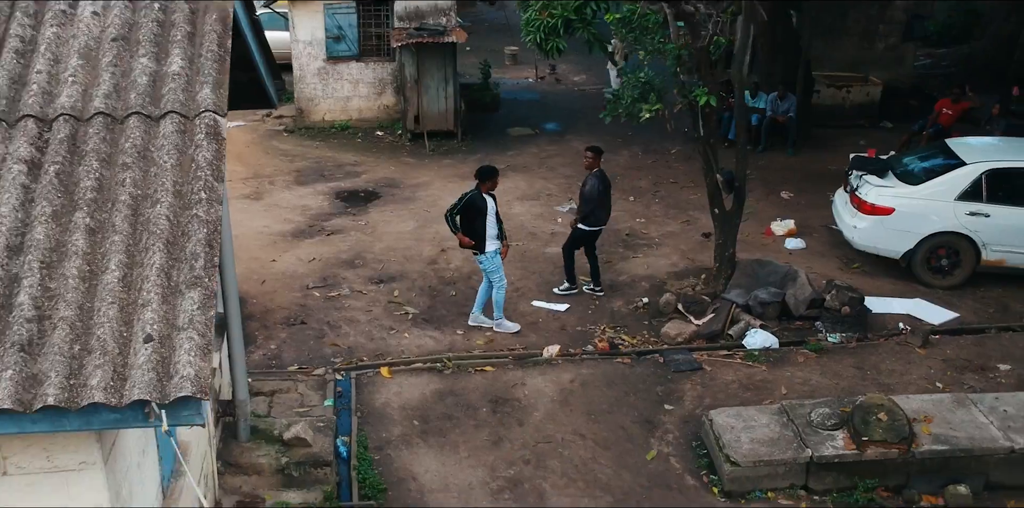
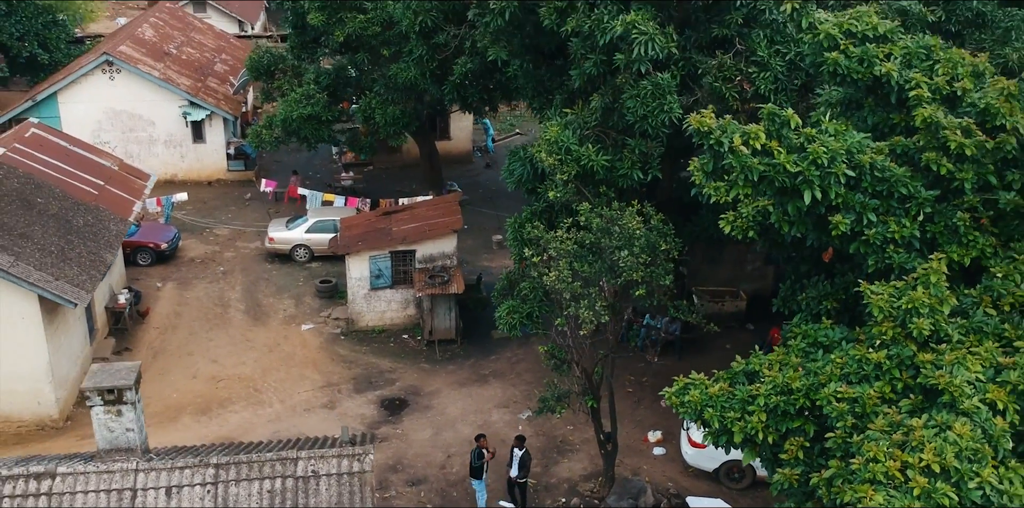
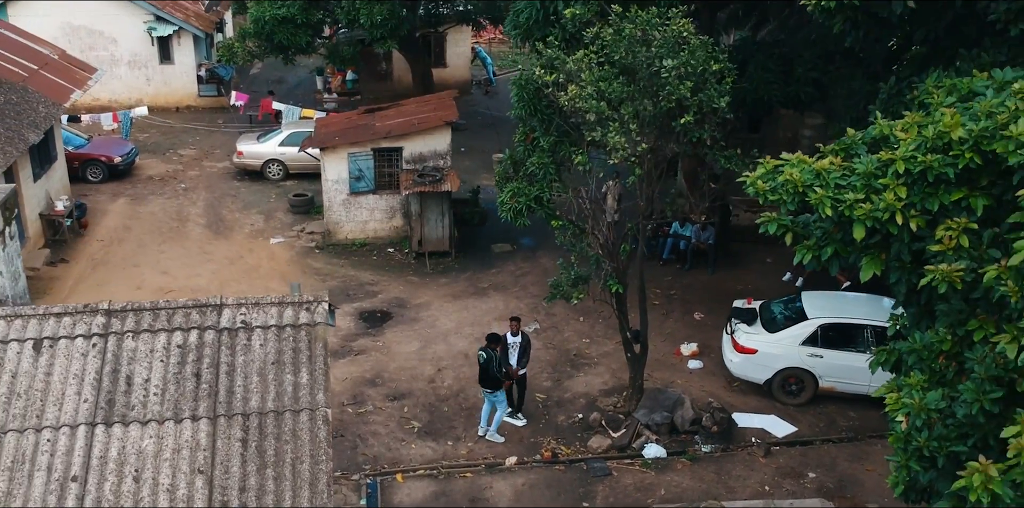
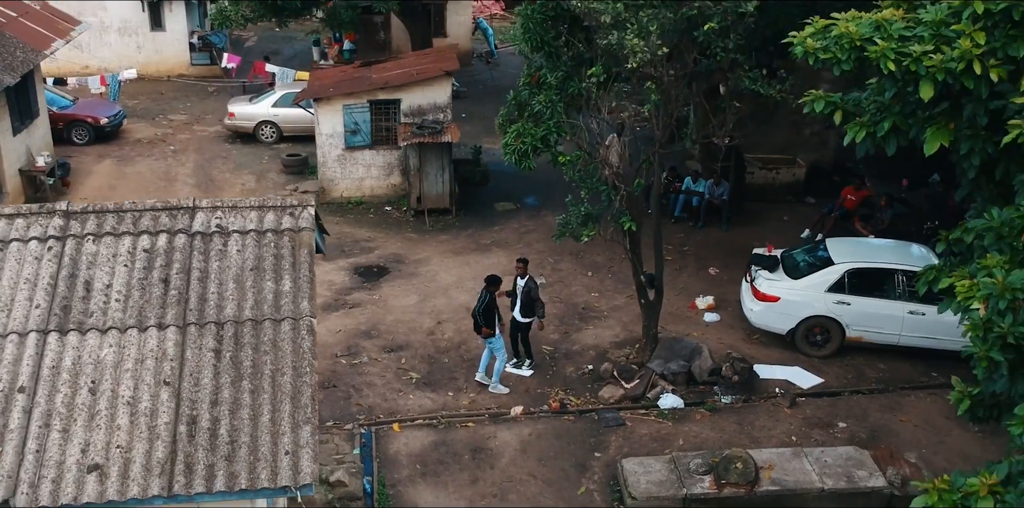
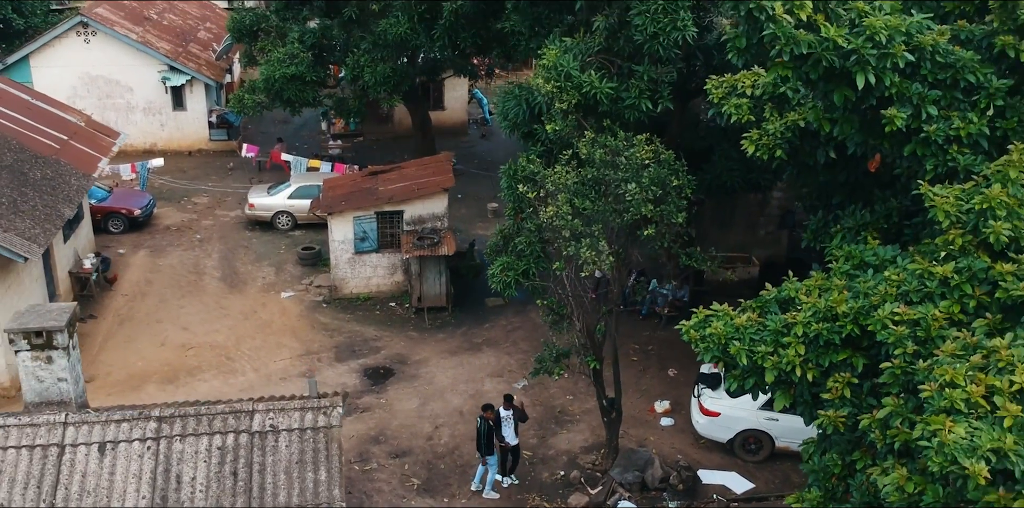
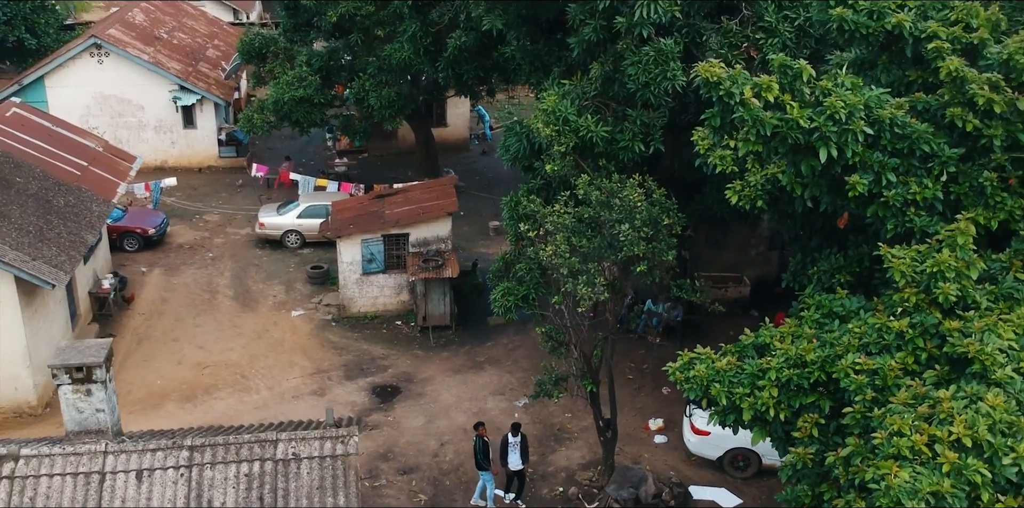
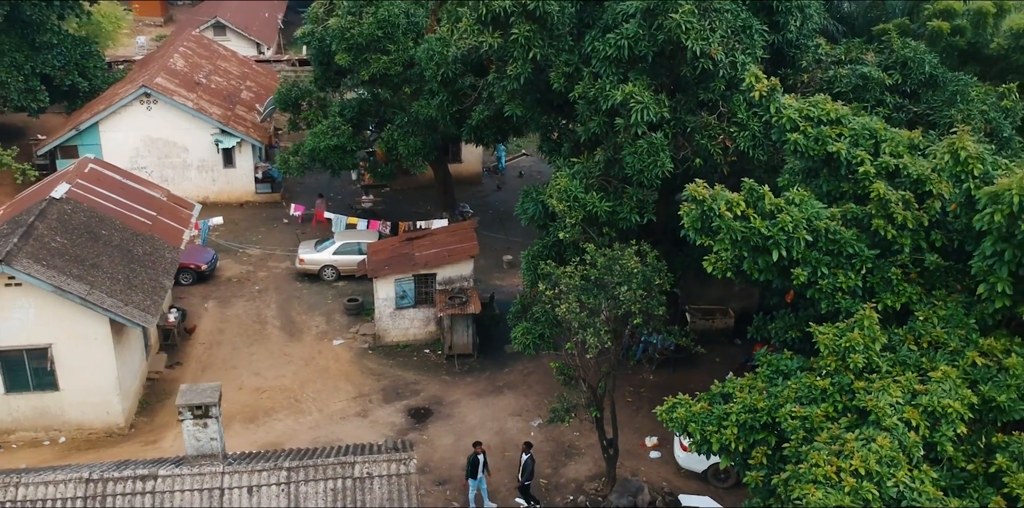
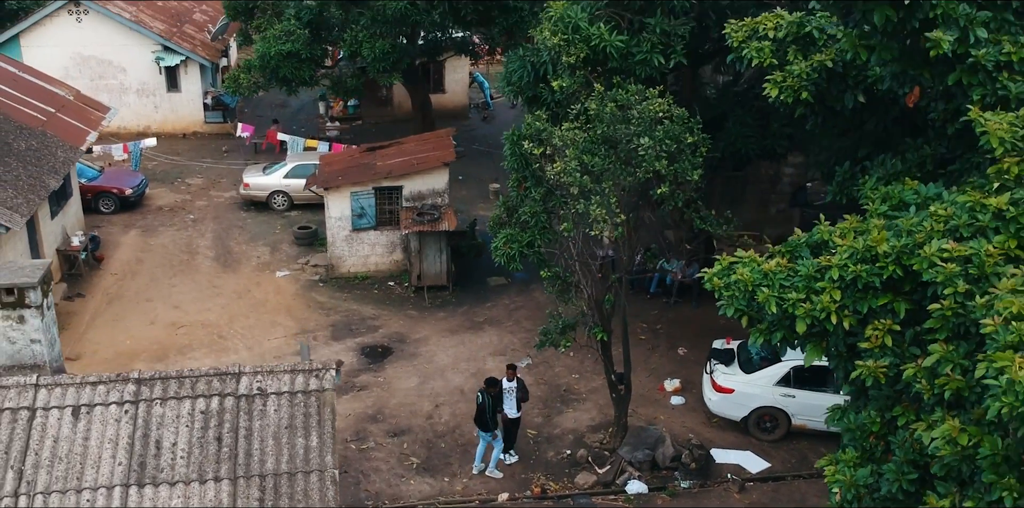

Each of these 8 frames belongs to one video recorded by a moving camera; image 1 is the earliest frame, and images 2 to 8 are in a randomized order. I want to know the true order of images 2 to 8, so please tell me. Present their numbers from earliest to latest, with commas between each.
4, 3, 8, 5, 6, 2, 7
